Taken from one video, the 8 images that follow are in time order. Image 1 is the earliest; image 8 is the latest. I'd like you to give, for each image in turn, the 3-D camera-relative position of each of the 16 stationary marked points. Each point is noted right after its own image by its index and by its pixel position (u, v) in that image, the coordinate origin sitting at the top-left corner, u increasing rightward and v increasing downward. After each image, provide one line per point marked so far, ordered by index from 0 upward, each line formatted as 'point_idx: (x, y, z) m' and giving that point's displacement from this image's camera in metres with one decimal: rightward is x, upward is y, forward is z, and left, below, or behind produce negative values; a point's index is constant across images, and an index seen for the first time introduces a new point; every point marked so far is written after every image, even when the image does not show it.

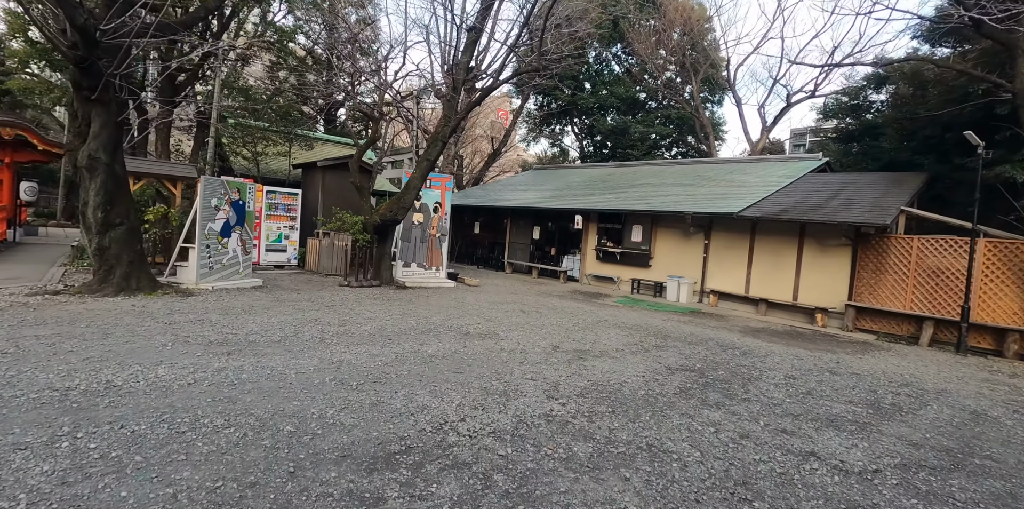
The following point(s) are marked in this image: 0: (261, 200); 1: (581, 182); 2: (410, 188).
0: (-5.8, +1.3, +12.2) m
1: (+2.4, +2.5, +18.3) m
2: (-1.8, +1.2, +9.3) m
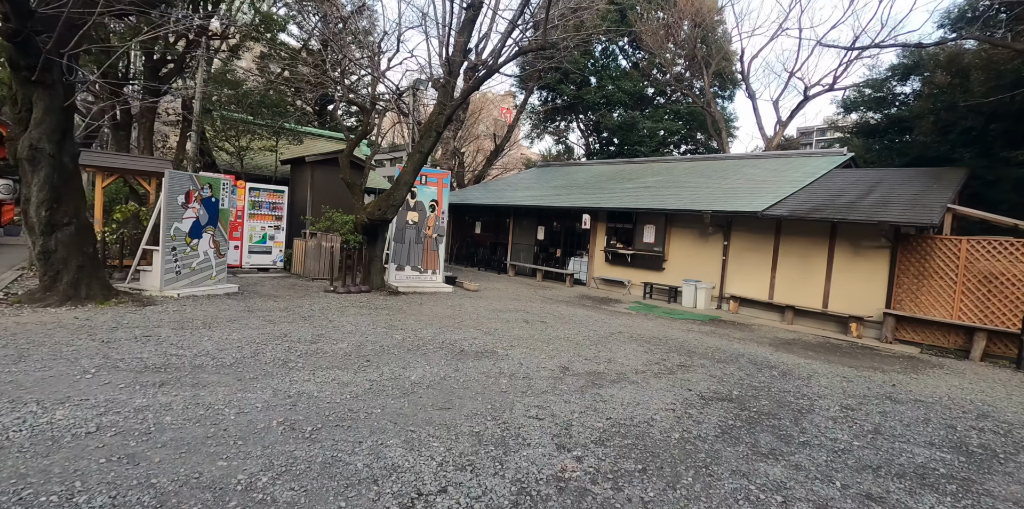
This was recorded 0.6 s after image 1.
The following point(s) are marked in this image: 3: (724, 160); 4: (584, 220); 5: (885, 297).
0: (-5.8, +1.2, +11.3) m
1: (+2.5, +2.5, +17.3) m
2: (-1.8, +1.1, +8.4) m
3: (+6.5, +2.9, +16.3) m
4: (+1.9, +0.9, +13.5) m
5: (+6.6, -0.8, +9.3) m
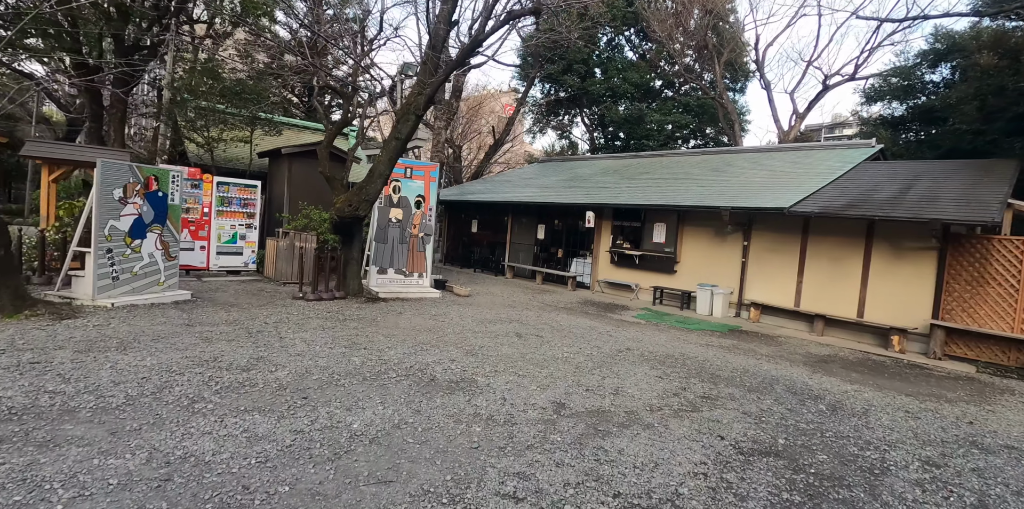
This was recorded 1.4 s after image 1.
0: (-5.9, +1.2, +10.2) m
1: (+2.5, +2.5, +16.1) m
2: (-1.9, +1.1, +7.3) m
3: (+6.5, +2.9, +15.1) m
4: (+1.8, +0.9, +12.4) m
5: (+6.5, -0.8, +8.1) m
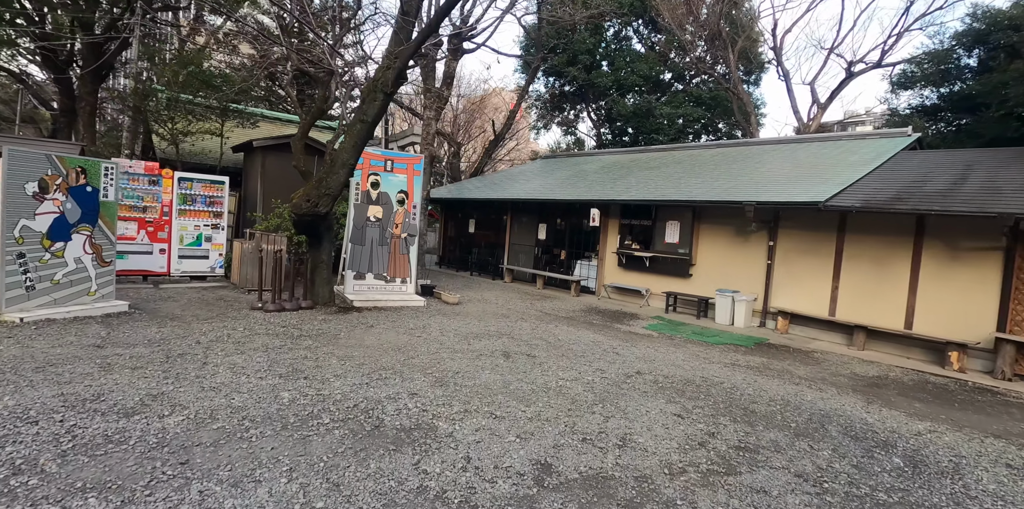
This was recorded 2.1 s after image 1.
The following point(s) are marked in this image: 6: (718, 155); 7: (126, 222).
0: (-6.0, +1.1, +9.2) m
1: (+2.4, +2.4, +15.0) m
2: (-2.1, +1.0, +6.2) m
3: (+6.5, +2.9, +13.9) m
4: (+1.7, +0.8, +11.2) m
5: (+6.4, -0.8, +6.9) m
6: (+5.4, +2.6, +13.8) m
7: (-6.5, +0.6, +8.8) m
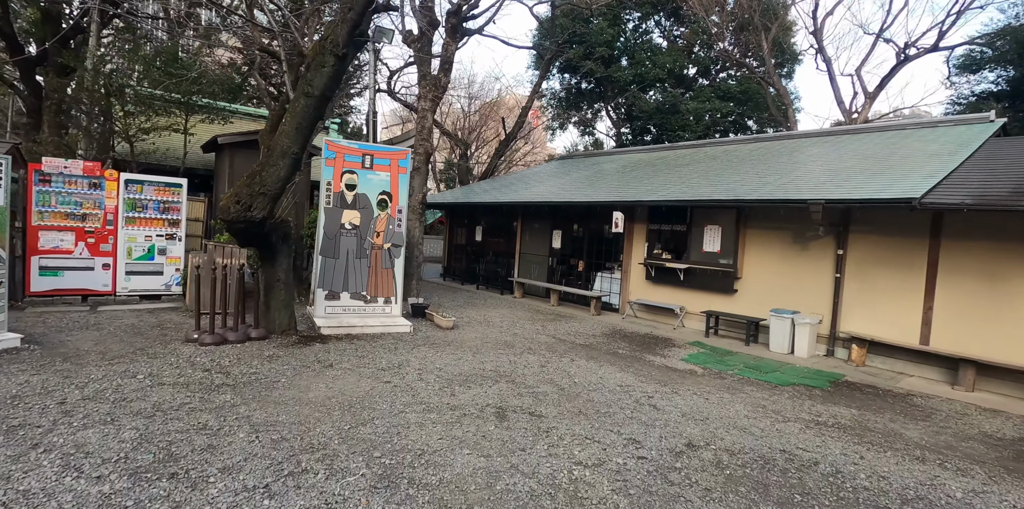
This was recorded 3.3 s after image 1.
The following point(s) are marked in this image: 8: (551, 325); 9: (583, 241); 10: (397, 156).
0: (-5.9, +0.9, +7.8) m
1: (+2.7, +2.2, +13.3) m
2: (-2.1, +0.9, +4.6) m
3: (+6.7, +2.7, +12.1) m
4: (+1.9, +0.6, +9.5) m
5: (+6.4, -0.9, +5.0) m
6: (+5.6, +2.4, +12.0) m
7: (-6.4, +0.3, +7.4) m
8: (+0.6, -1.1, +8.5) m
9: (+1.5, +0.3, +10.9) m
10: (-1.6, +1.4, +7.4) m
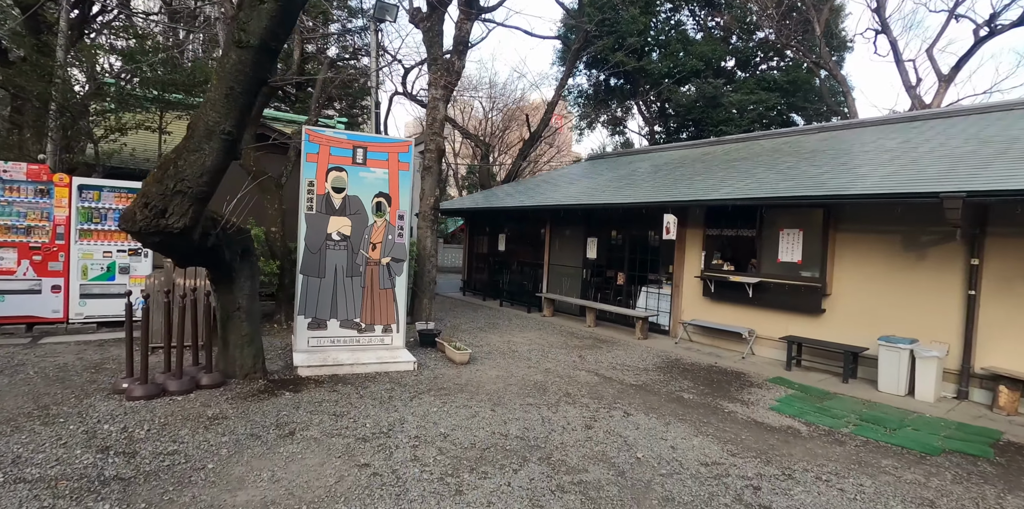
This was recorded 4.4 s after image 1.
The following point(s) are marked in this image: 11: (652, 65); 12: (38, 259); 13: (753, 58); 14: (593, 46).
0: (-5.6, +0.7, +6.6) m
1: (+3.3, +1.9, +11.7) m
2: (-1.9, +0.7, +3.2) m
3: (+7.2, +2.5, +10.3) m
4: (+2.3, +0.4, +7.9) m
5: (+6.6, -1.0, +3.2) m
6: (+6.1, +2.2, +10.2) m
7: (-6.1, +0.1, +6.2) m
8: (+1.0, -1.3, +6.9) m
9: (+2.0, +0.1, +9.3) m
10: (-1.3, +1.2, +5.9) m
11: (+5.1, +6.9, +19.2) m
12: (-5.8, -0.1, +6.4) m
13: (+9.1, +7.4, +19.9) m
14: (+3.0, +7.7, +19.5) m
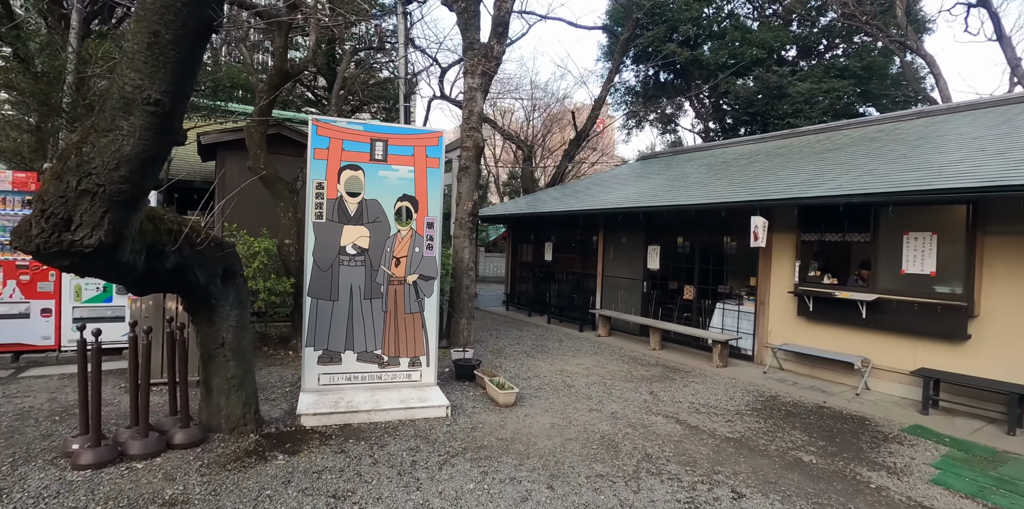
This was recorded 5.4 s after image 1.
0: (-5.0, +0.5, +5.8) m
1: (+4.2, +1.8, +10.2) m
2: (-1.6, +0.6, +2.2) m
3: (+8.0, +2.4, +8.5) m
4: (+2.9, +0.3, +6.6) m
5: (+6.9, -1.0, +1.5) m
6: (+6.9, +2.1, +8.6) m
7: (-5.5, -0.1, +5.5) m
8: (+1.6, -1.4, +5.6) m
9: (+2.7, -0.1, +8.0) m
10: (-0.8, +1.0, +4.8) m
11: (+6.6, +6.7, +17.7) m
12: (-5.2, -0.3, +5.7) m
13: (+10.6, +7.2, +18.0) m
14: (+4.5, +7.5, +18.1) m
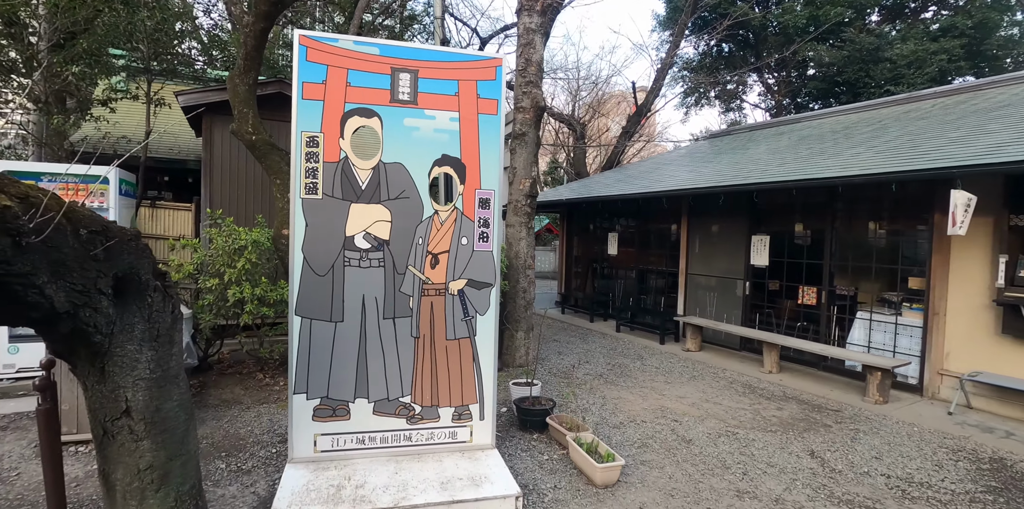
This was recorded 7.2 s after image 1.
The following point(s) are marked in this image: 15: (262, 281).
0: (-4.3, +0.5, +4.4) m
1: (+5.2, +1.9, +8.2) m
2: (-1.2, +0.6, +0.5) m
3: (+8.8, +2.5, +6.2) m
4: (+3.6, +0.4, +4.6) m
5: (+7.2, -1.0, -0.7) m
6: (+7.7, +2.2, +6.3) m
7: (-4.9, -0.1, +4.1) m
8: (+2.3, -1.4, +3.8) m
9: (+3.5, 0.0, +6.0) m
10: (-0.2, +1.1, +3.1) m
11: (+8.0, +6.9, +15.4) m
12: (-4.6, -0.2, +4.3) m
13: (+12.0, +7.5, +15.4) m
14: (+5.9, +7.7, +15.9) m
15: (-2.0, -0.2, +4.3) m
